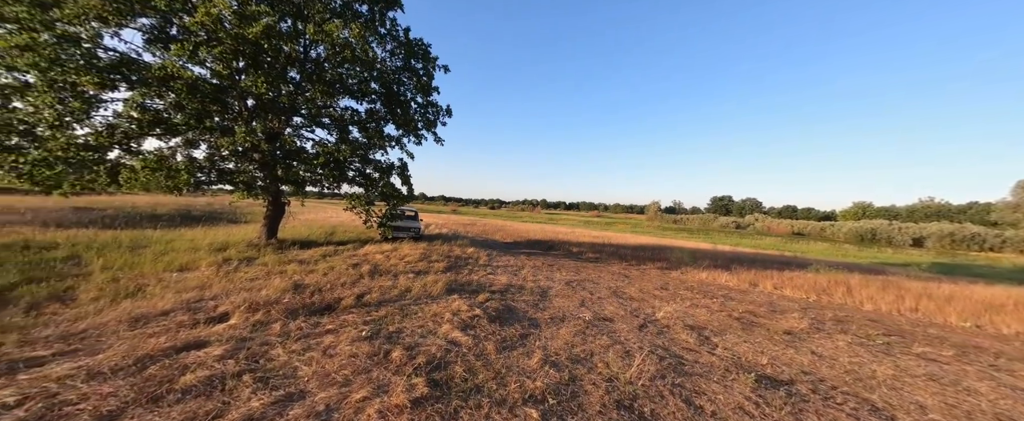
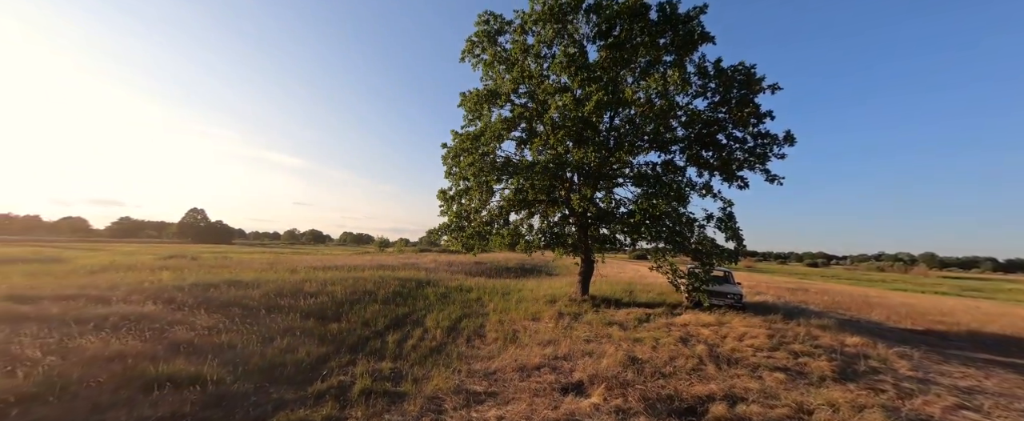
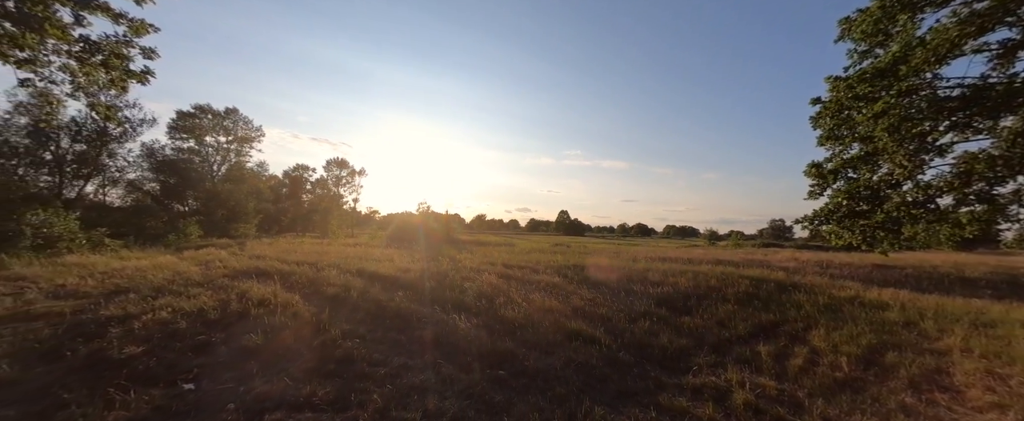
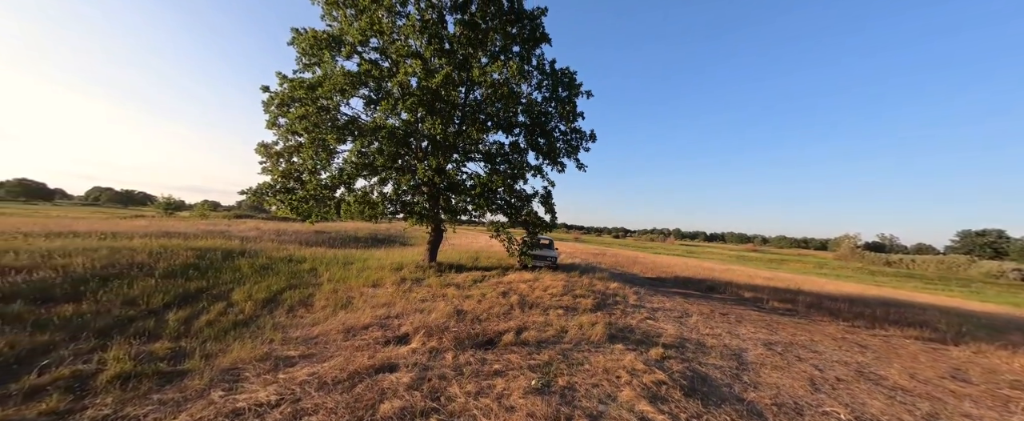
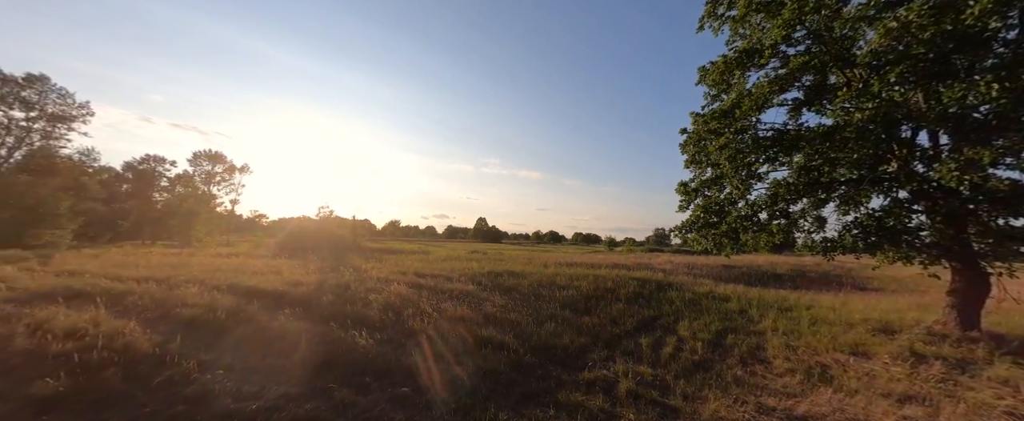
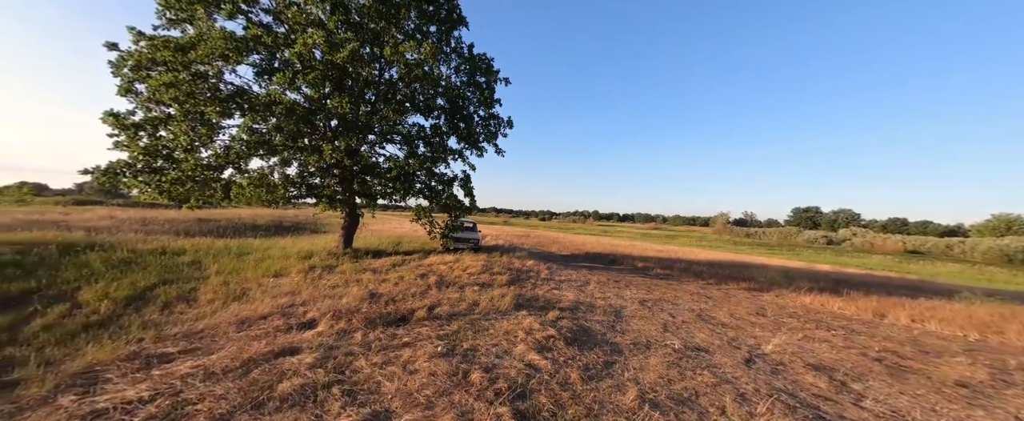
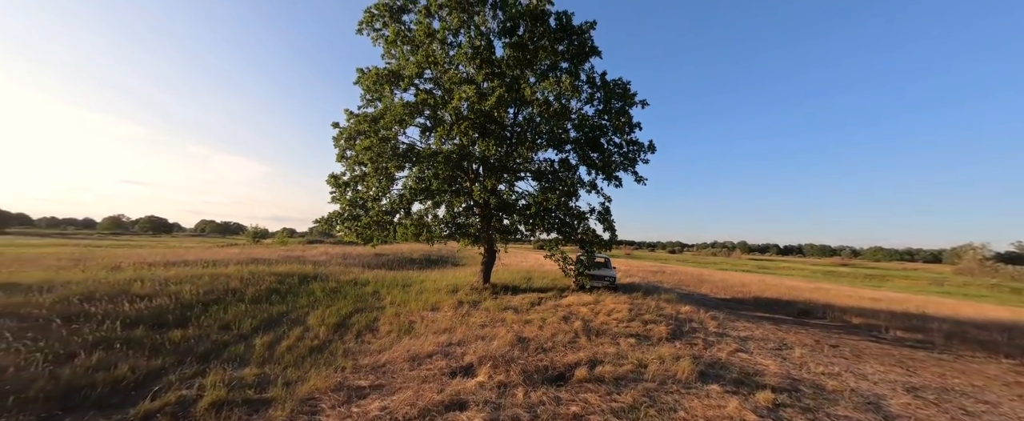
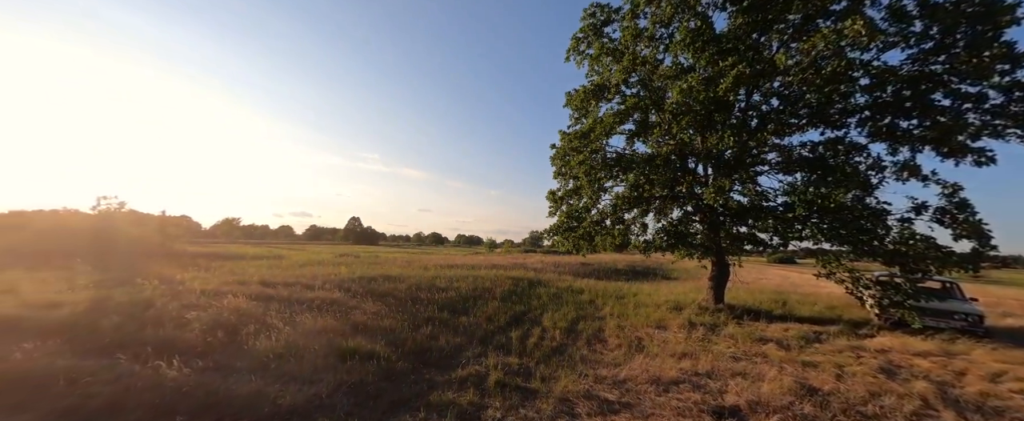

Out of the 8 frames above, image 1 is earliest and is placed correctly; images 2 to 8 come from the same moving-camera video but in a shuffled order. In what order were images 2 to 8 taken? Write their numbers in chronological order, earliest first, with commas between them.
6, 4, 7, 2, 8, 5, 3
